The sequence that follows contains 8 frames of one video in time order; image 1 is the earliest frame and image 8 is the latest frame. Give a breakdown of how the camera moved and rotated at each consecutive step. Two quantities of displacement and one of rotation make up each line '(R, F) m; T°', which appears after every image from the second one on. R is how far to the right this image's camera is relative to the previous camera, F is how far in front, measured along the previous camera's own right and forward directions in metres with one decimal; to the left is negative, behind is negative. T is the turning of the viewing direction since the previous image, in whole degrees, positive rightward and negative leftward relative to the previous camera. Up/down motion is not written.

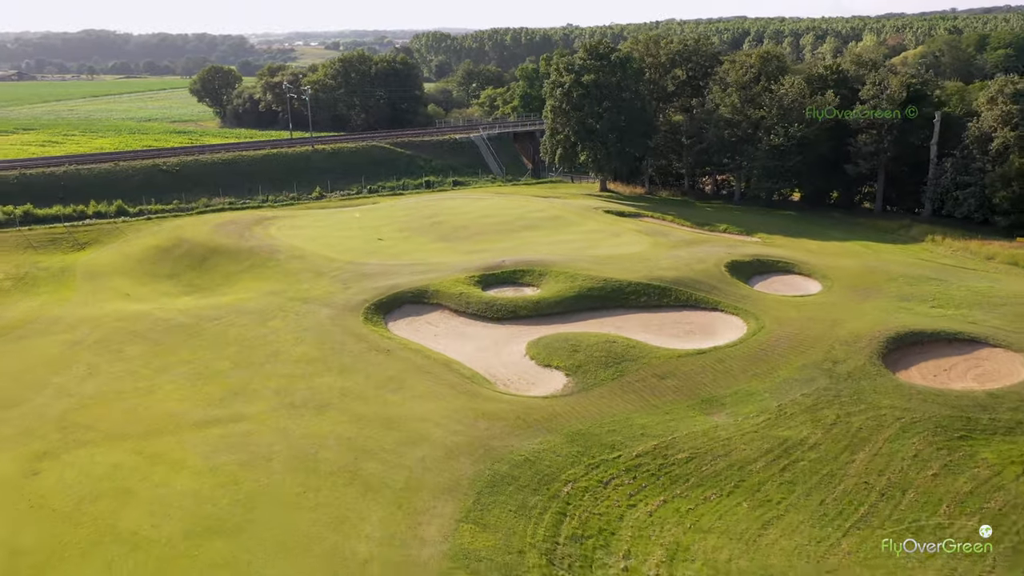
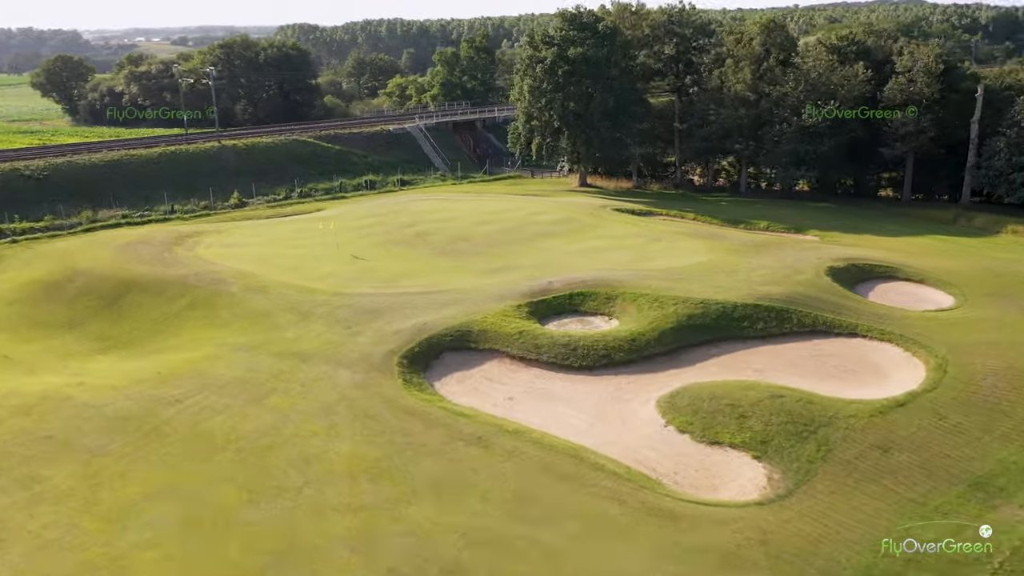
(-6.0, +9.5) m; +9°
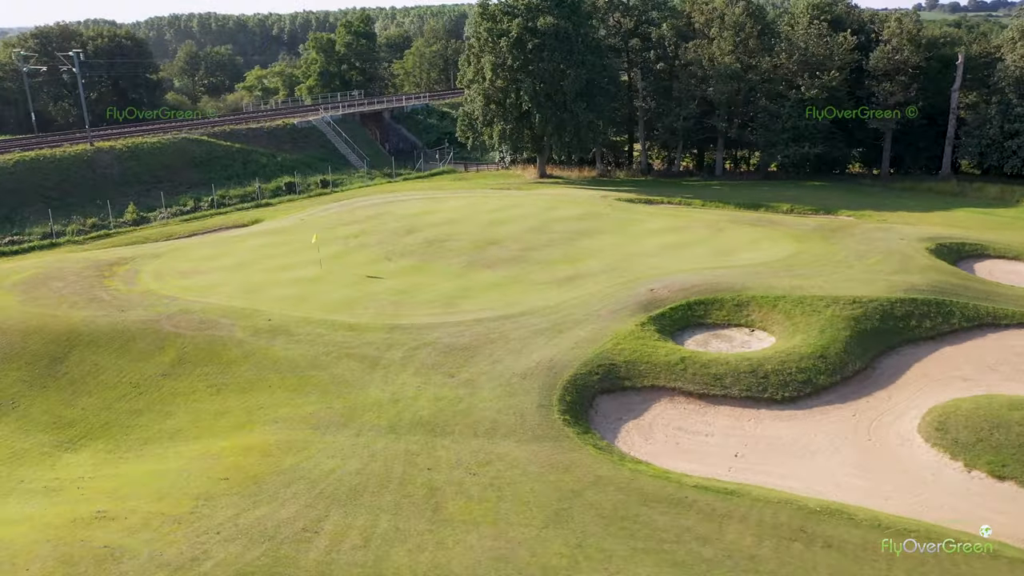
(-7.1, +6.7) m; +12°
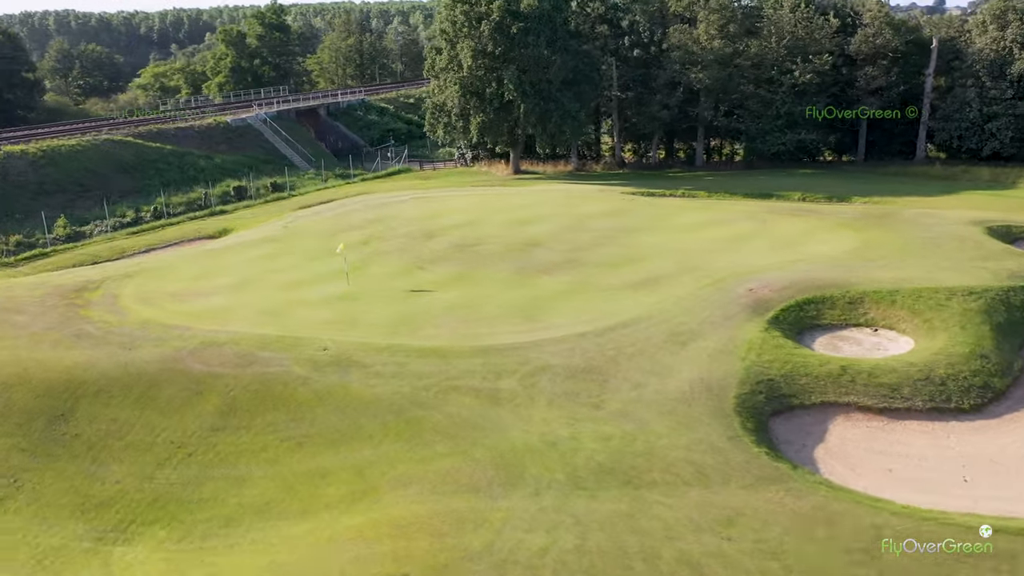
(-4.7, +3.4) m; +8°
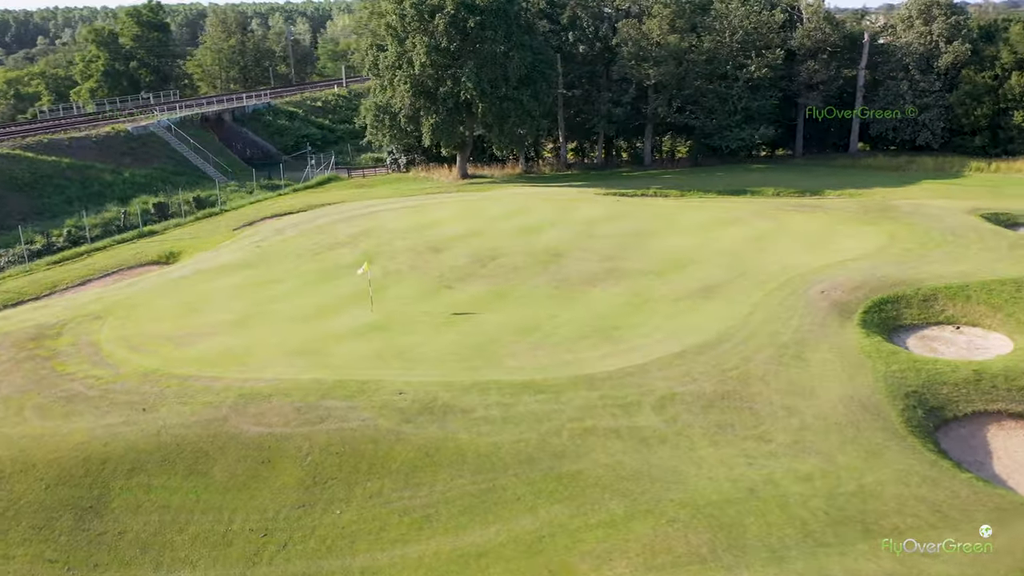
(-4.2, +2.6) m; +10°
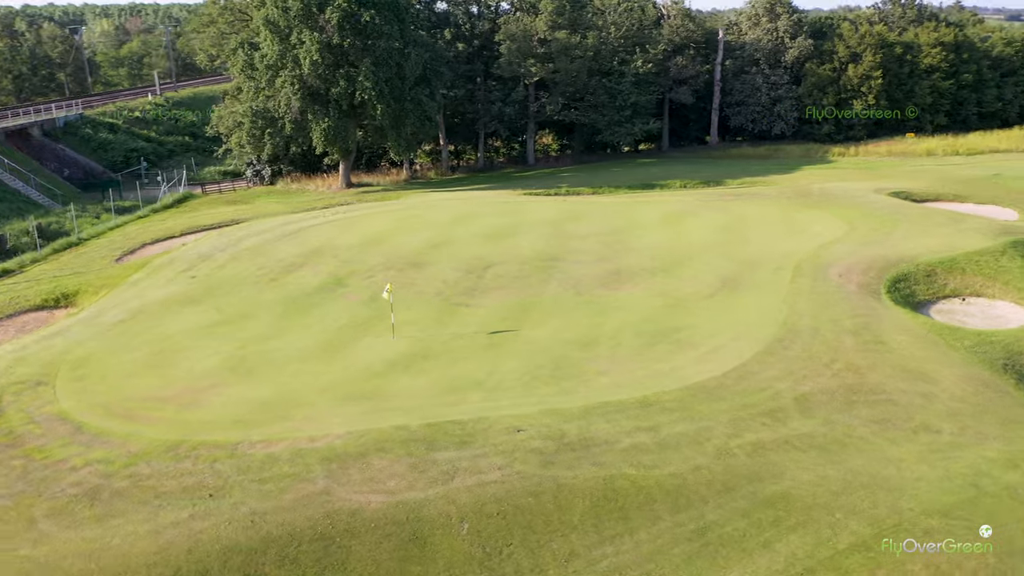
(-4.9, +2.5) m; +15°
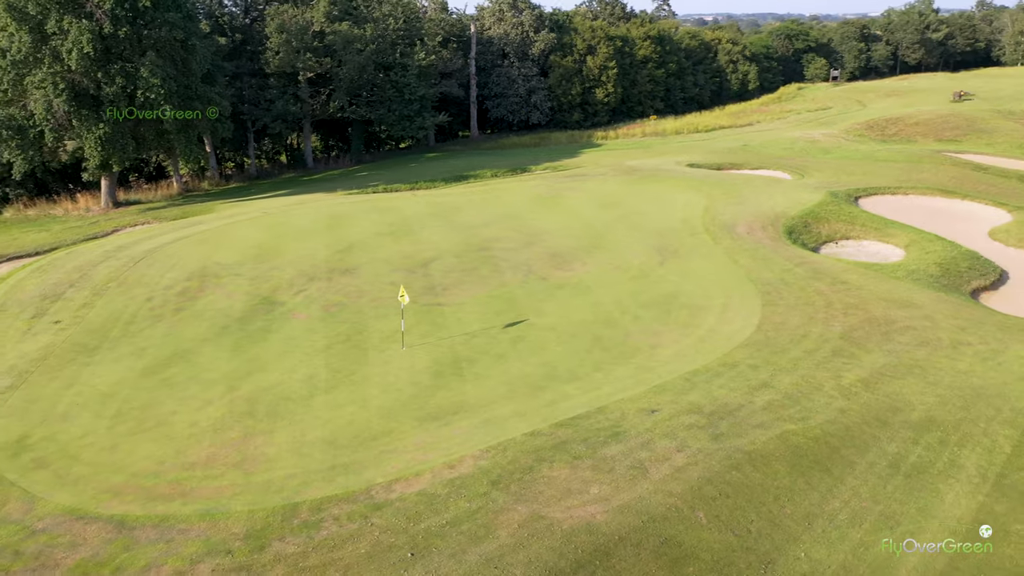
(-5.8, +2.3) m; +23°
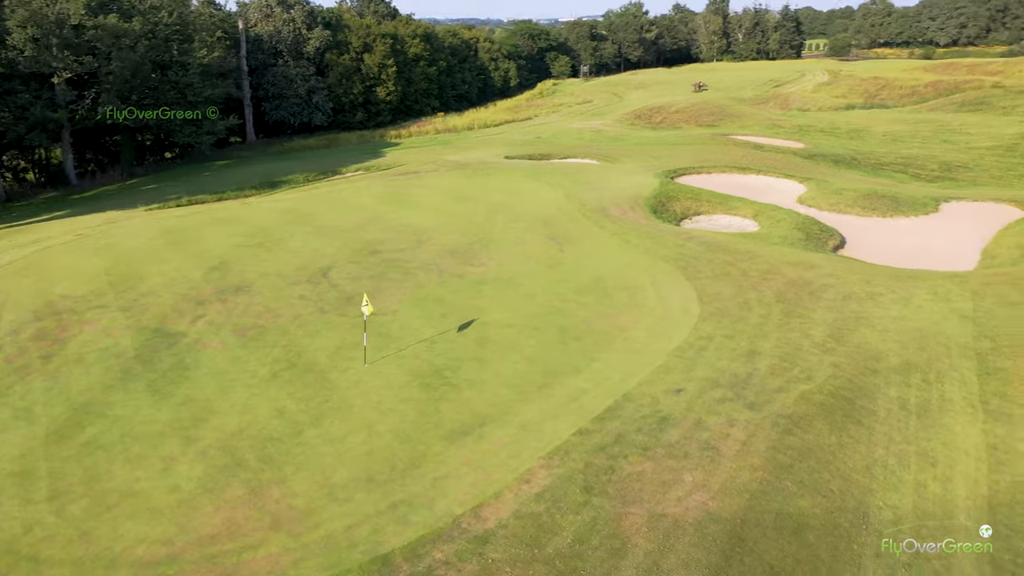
(-3.5, +1.5) m; +18°
